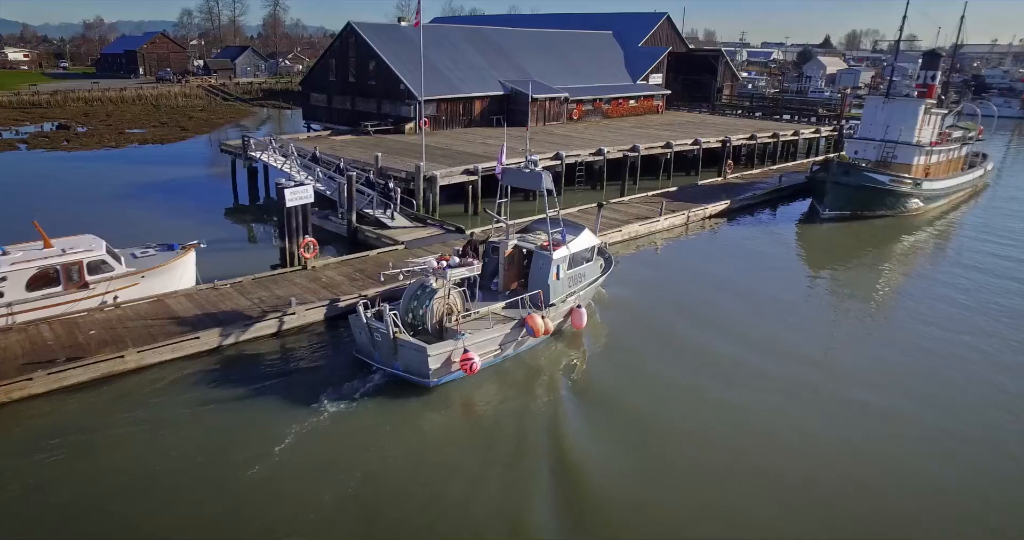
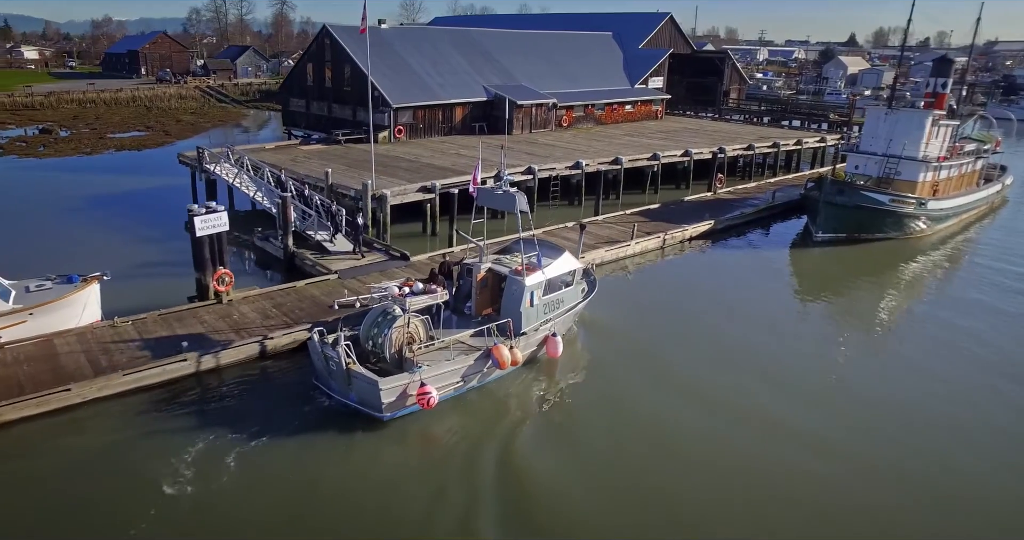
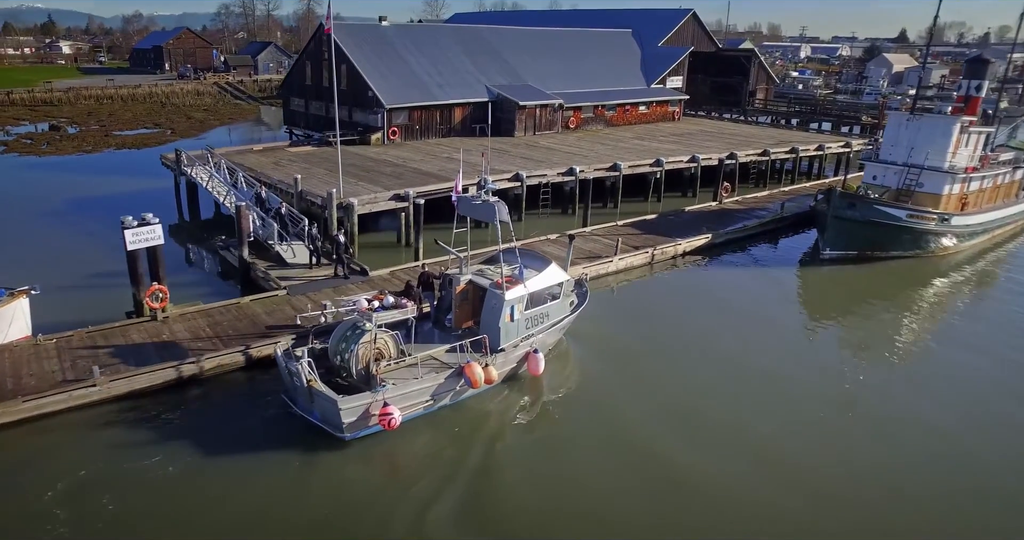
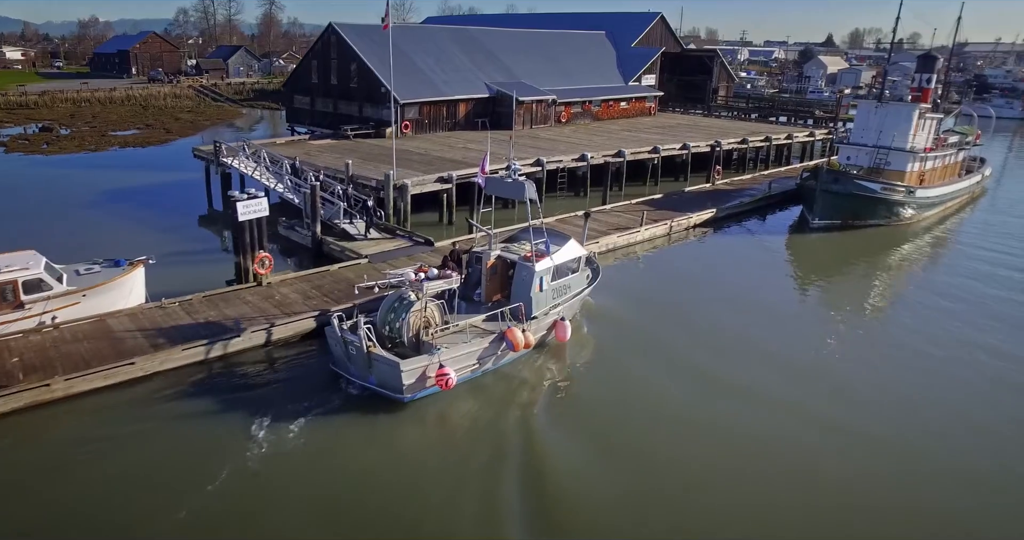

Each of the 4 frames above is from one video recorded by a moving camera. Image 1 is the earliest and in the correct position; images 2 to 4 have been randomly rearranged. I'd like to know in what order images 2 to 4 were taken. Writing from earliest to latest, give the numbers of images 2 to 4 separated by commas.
4, 2, 3
